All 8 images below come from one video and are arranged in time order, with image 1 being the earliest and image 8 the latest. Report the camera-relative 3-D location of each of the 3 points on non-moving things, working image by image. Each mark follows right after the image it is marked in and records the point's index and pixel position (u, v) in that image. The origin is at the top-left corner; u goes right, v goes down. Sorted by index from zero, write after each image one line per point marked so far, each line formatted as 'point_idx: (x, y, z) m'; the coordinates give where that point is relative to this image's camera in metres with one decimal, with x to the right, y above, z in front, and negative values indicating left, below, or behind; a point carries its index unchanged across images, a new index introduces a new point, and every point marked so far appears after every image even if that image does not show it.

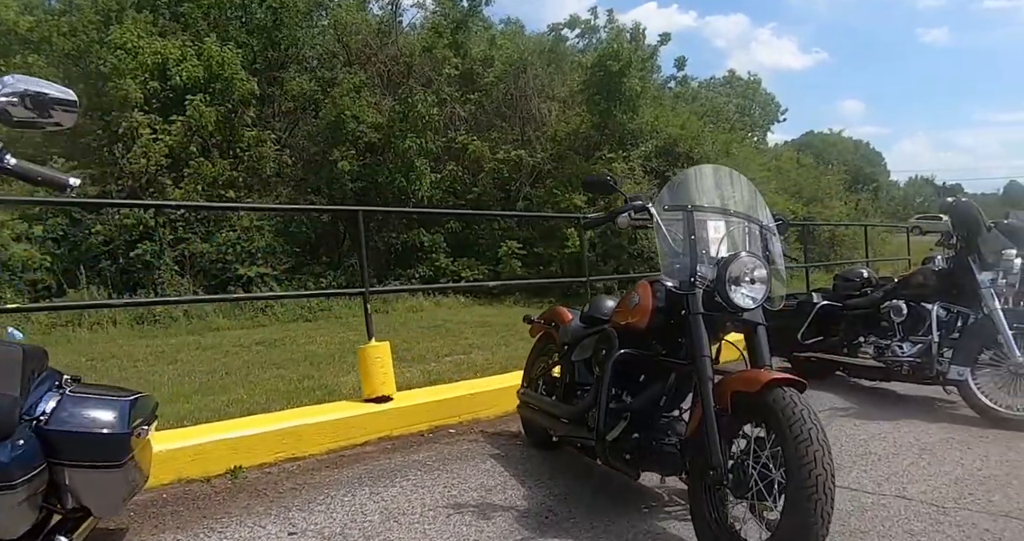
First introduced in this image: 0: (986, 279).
0: (+3.1, -0.1, +4.5) m
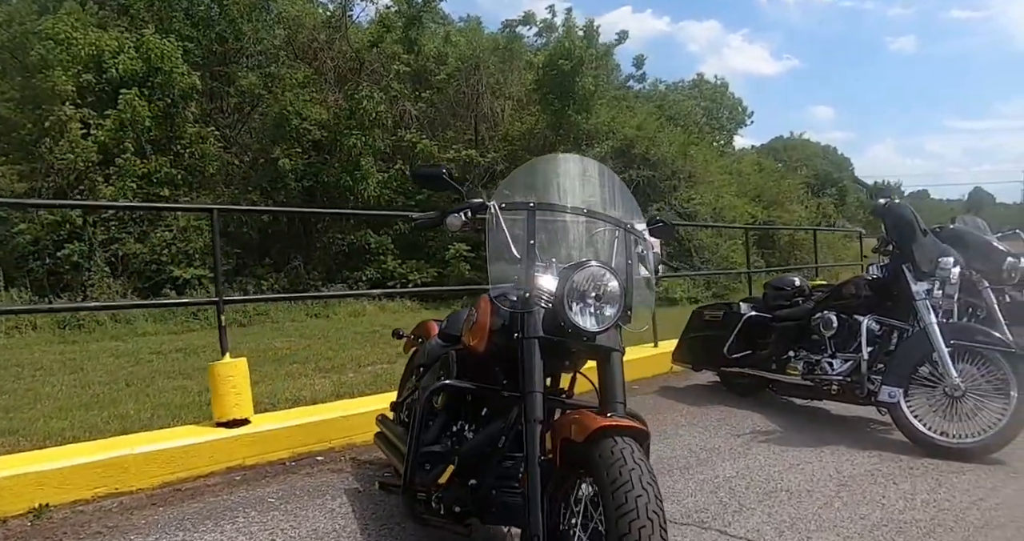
0: (+2.4, -0.1, +4.0) m
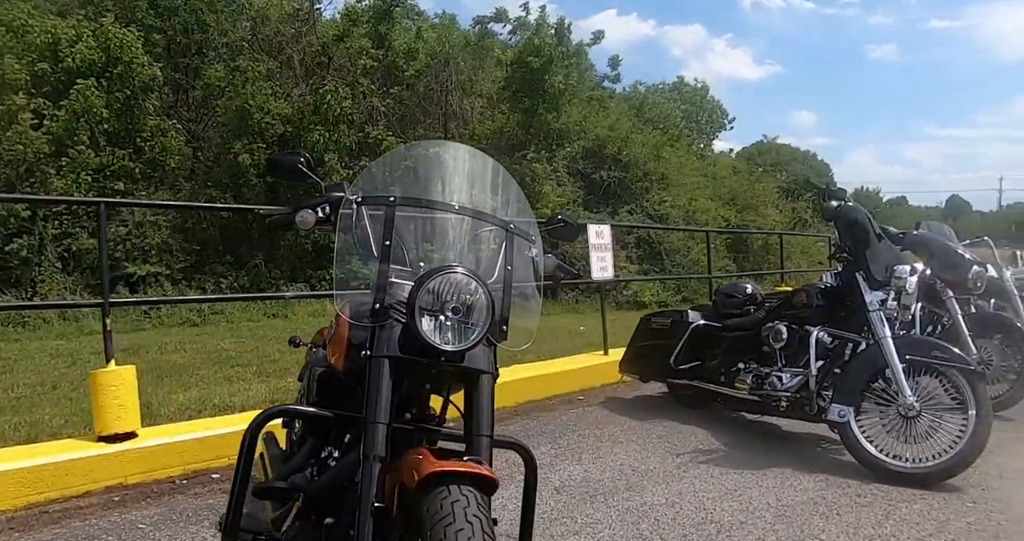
0: (+1.9, -0.1, +3.7) m
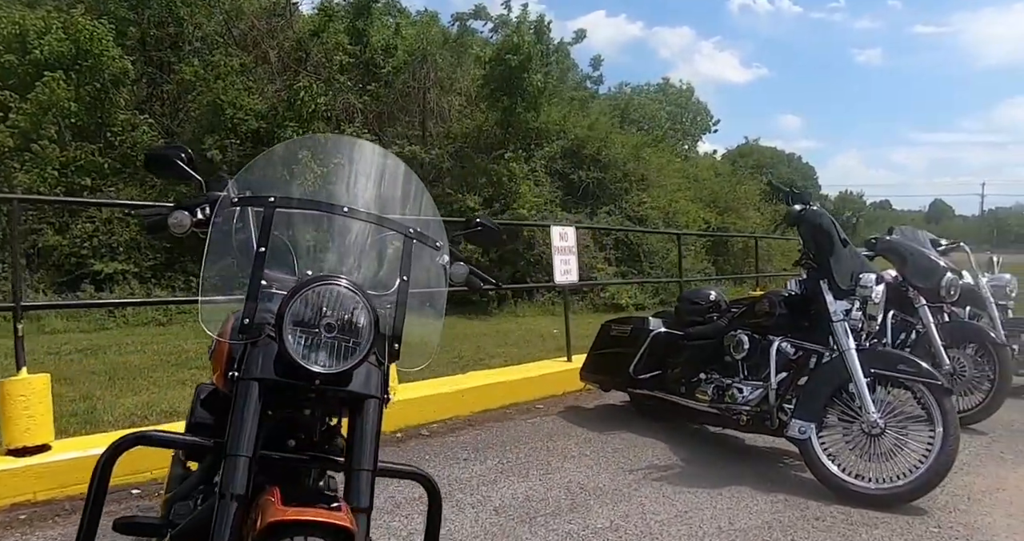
0: (+1.6, -0.2, +3.5) m
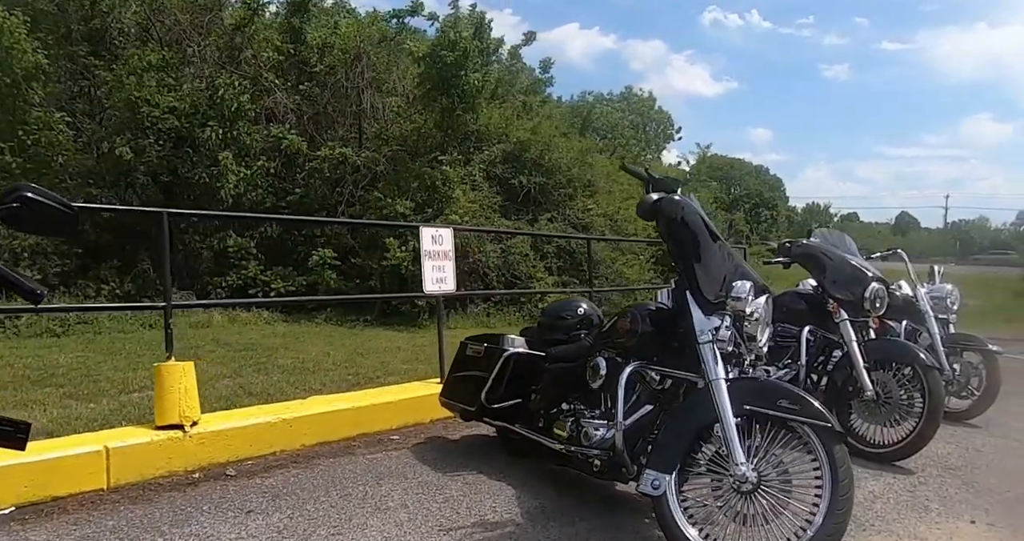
0: (+0.8, -0.2, +2.8) m
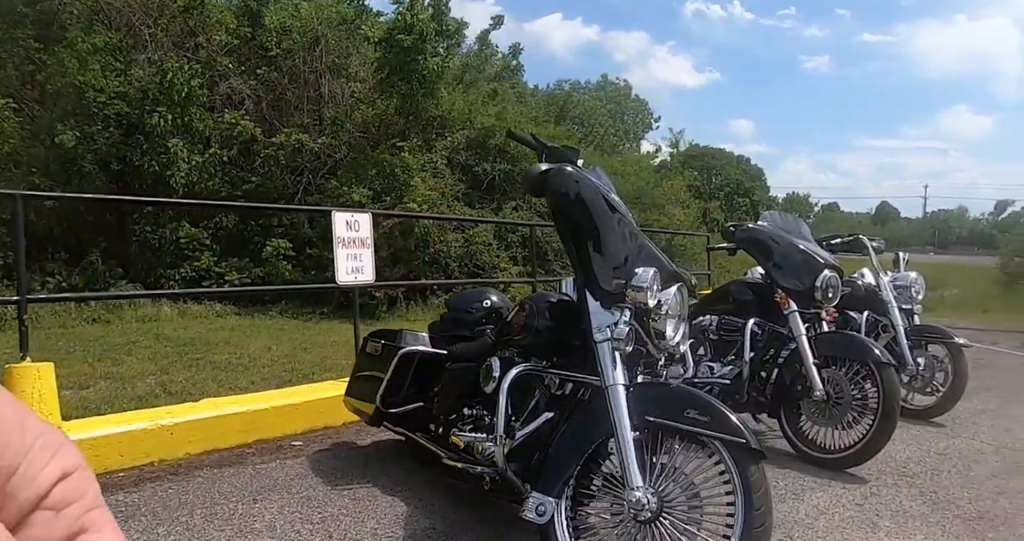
0: (+0.3, -0.2, +2.3) m
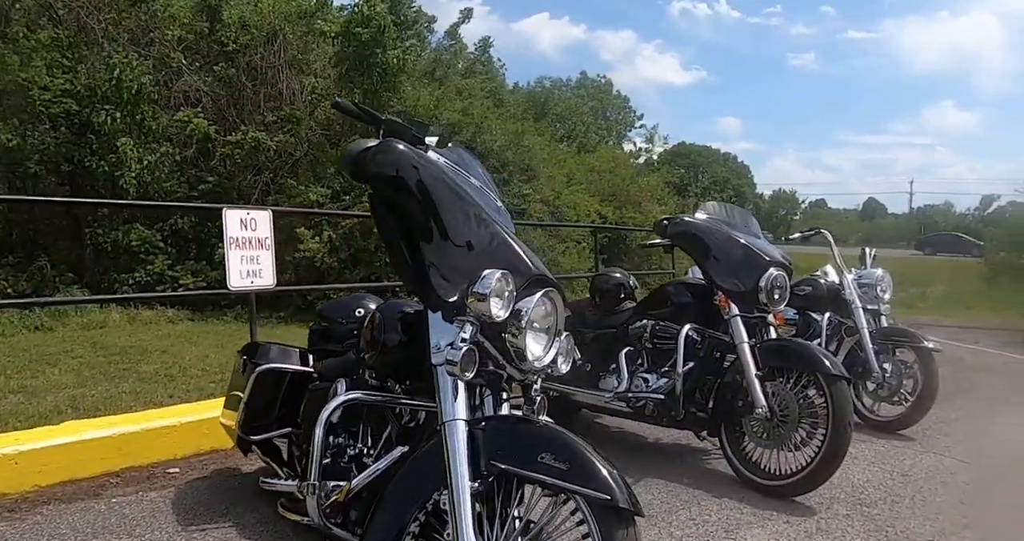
0: (-0.1, -0.2, +1.9) m
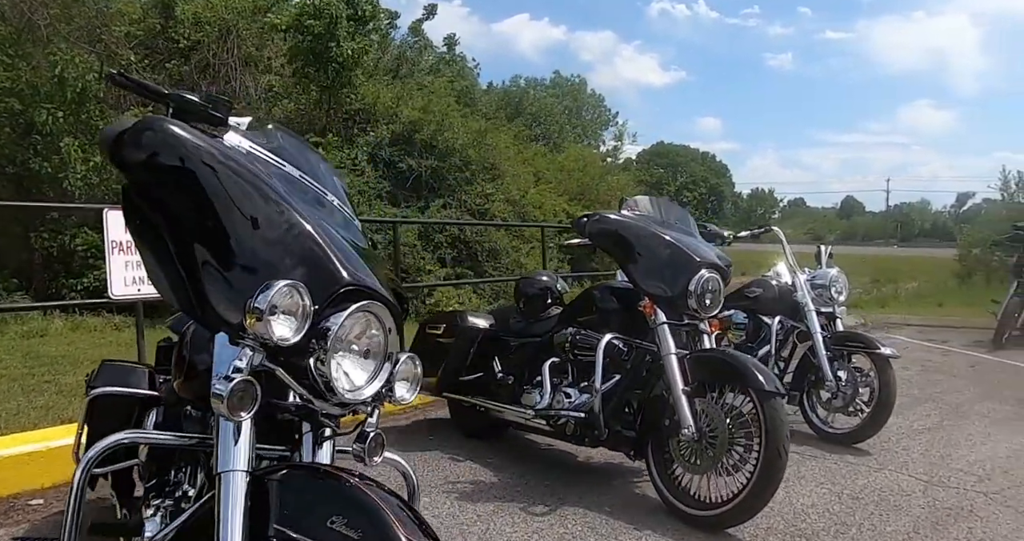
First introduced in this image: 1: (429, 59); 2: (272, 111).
0: (-0.5, -0.2, +1.5) m
1: (-1.8, +4.9, +16.0) m
2: (-4.1, +2.8, +11.9) m
